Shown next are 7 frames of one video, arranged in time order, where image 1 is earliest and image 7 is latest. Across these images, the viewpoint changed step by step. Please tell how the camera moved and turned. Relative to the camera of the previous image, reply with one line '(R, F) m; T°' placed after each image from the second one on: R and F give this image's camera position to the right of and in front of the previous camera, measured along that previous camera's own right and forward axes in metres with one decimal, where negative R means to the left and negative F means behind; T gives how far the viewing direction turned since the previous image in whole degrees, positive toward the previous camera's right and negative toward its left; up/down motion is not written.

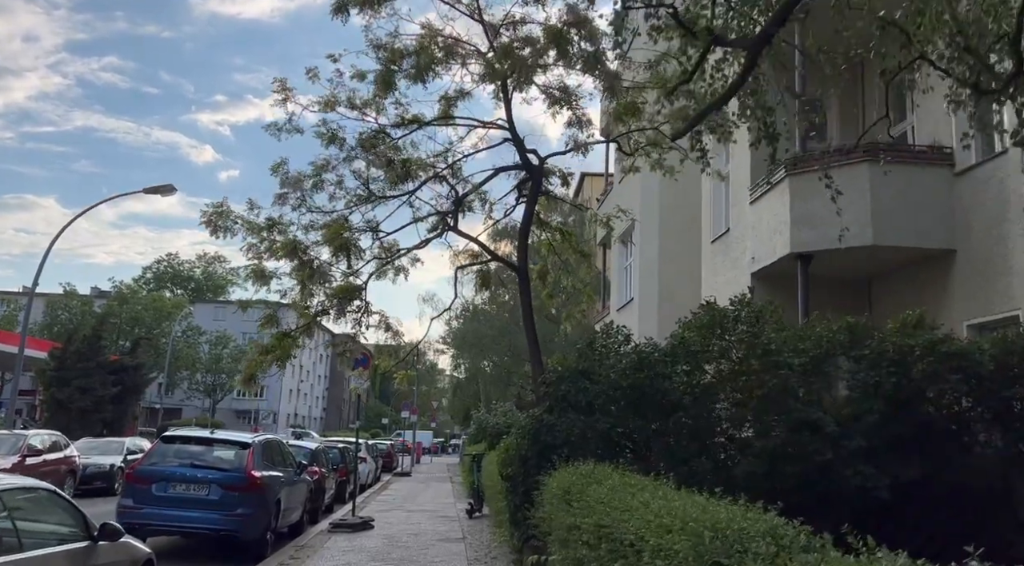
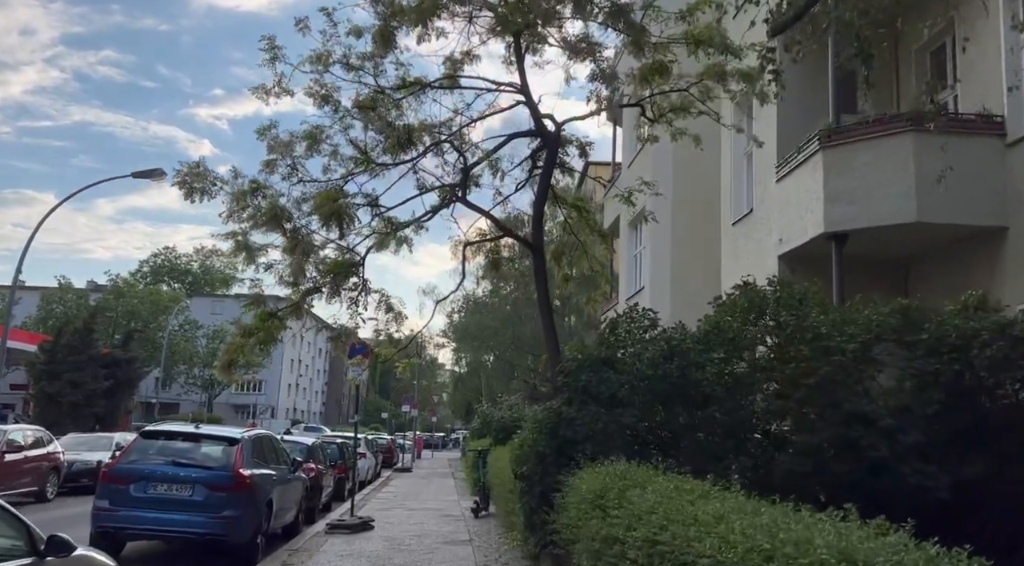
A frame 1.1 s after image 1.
(-0.2, +1.0) m; 0°
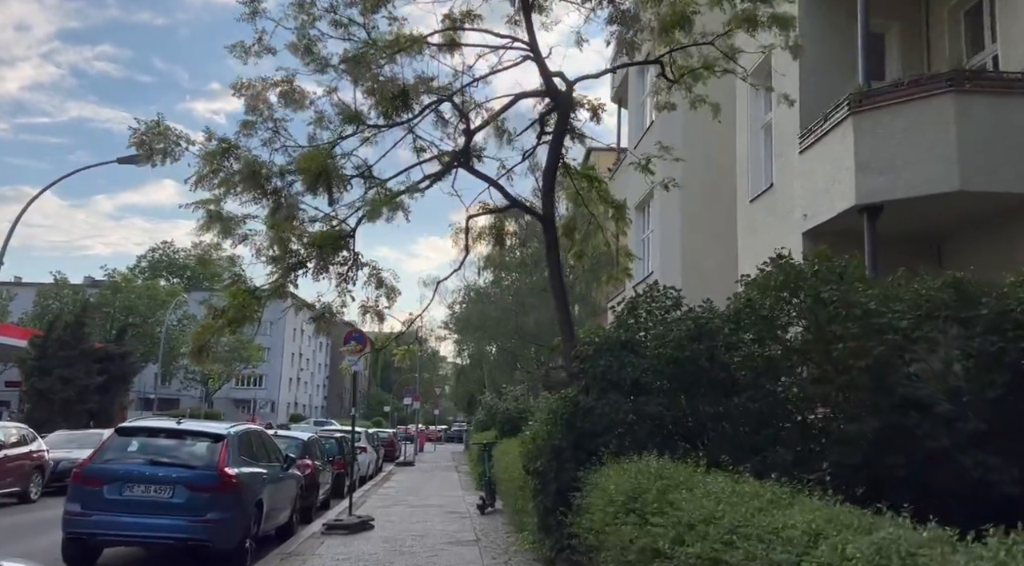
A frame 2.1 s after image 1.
(-0.1, +0.9) m; 0°
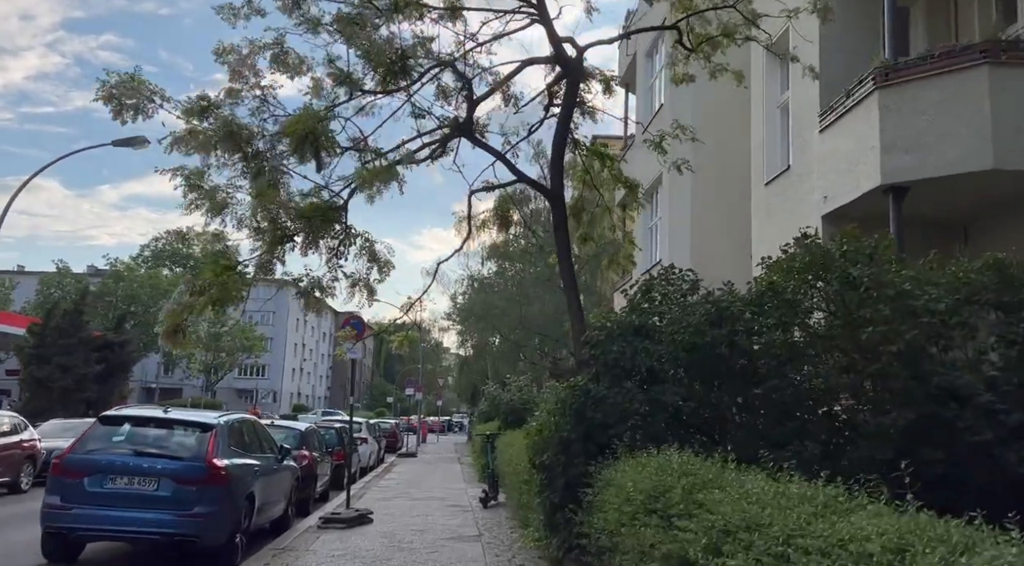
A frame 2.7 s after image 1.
(0.0, +0.5) m; 0°
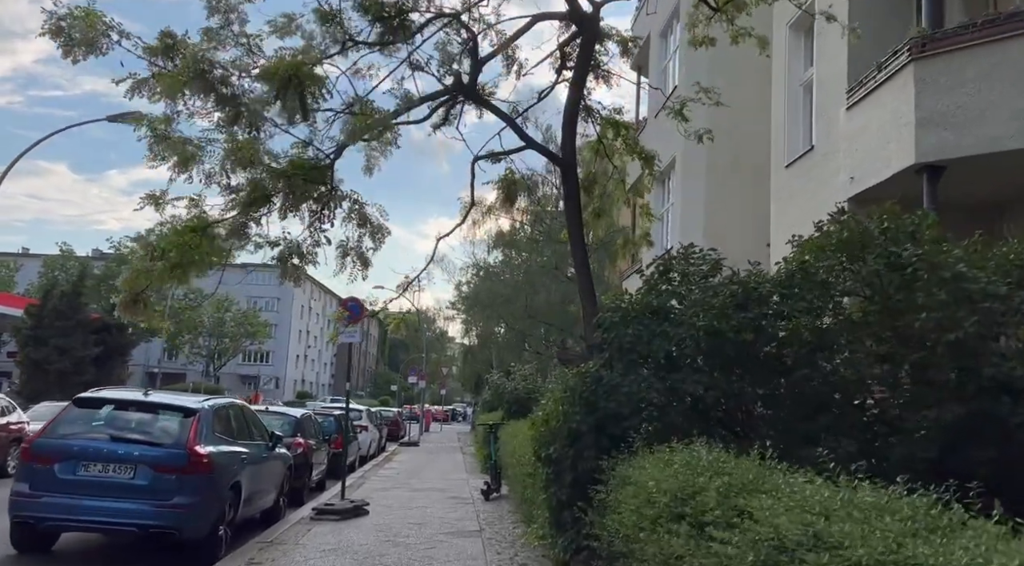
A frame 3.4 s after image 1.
(0.0, +0.6) m; 0°
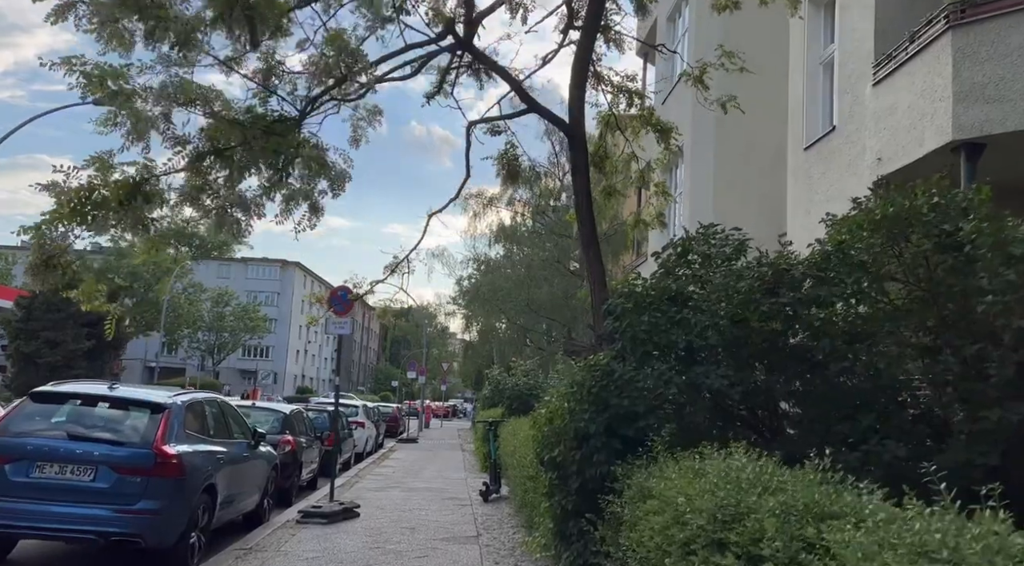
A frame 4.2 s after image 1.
(0.0, +0.8) m; 0°
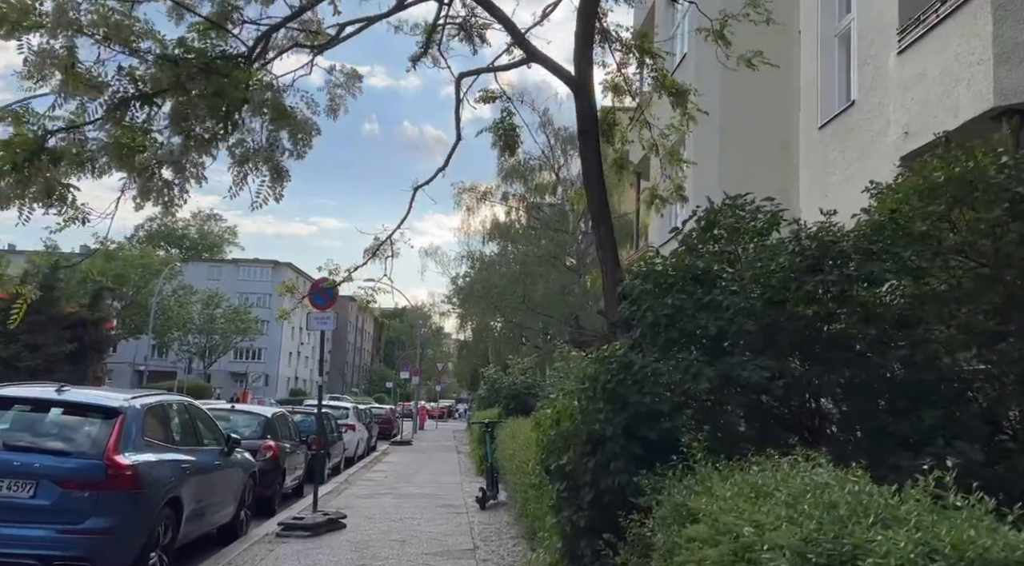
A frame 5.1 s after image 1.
(0.0, +0.9) m; 0°
